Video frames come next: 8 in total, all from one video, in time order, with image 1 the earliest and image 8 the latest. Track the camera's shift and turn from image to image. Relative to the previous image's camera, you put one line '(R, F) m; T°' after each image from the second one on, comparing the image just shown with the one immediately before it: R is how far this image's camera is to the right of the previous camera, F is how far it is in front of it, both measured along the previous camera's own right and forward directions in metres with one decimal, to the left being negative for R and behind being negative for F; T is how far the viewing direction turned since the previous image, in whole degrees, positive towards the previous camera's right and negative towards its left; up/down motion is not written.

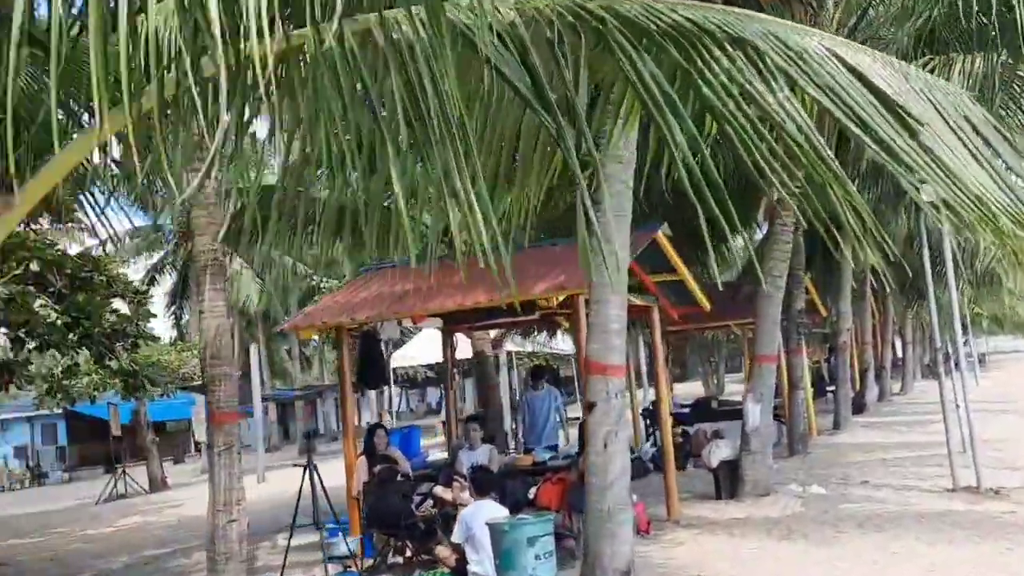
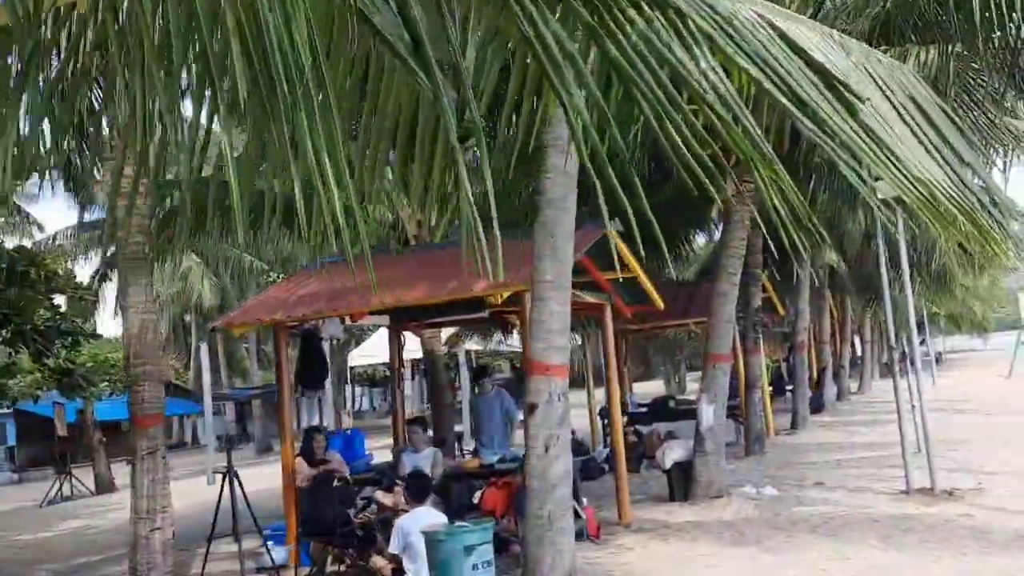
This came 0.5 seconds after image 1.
(+0.2, +0.3) m; +2°
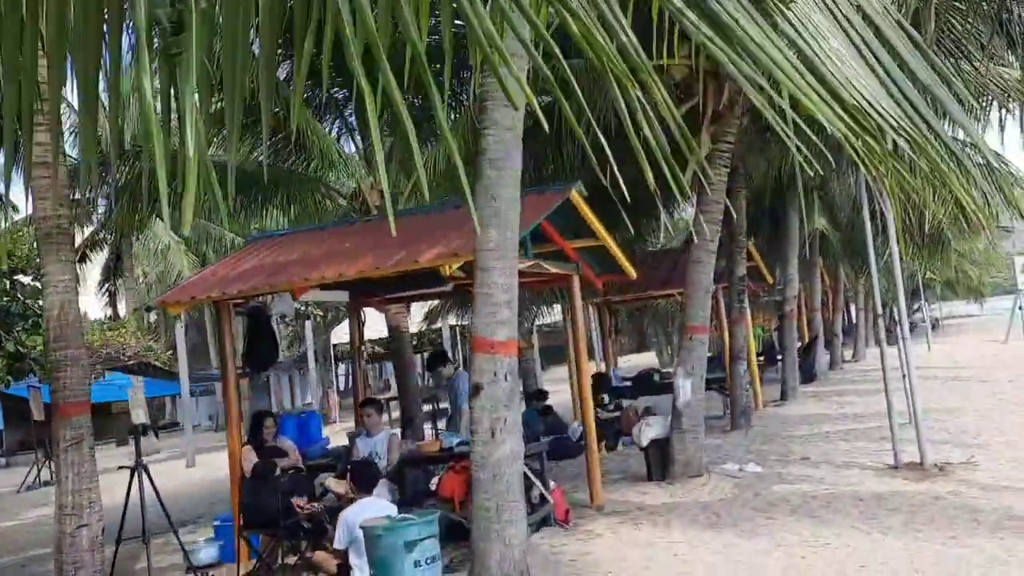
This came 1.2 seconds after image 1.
(+0.4, +0.6) m; 0°
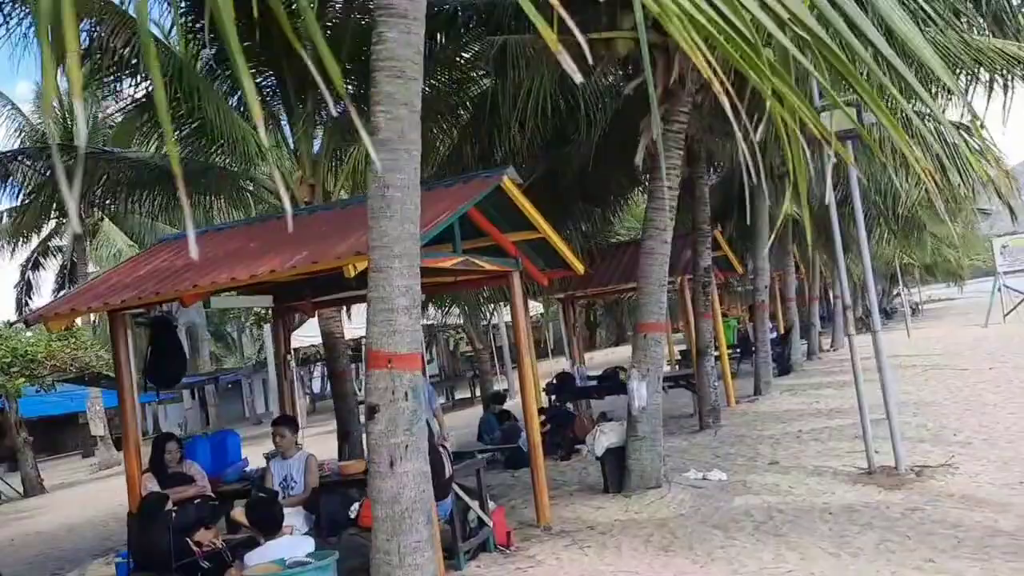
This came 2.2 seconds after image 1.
(+0.5, +0.8) m; +1°
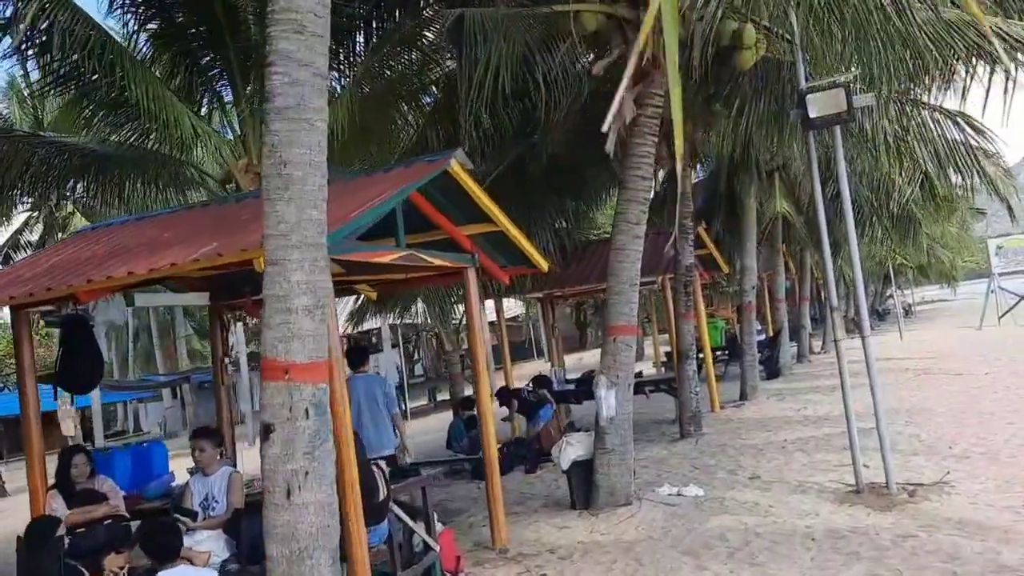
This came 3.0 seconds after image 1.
(+0.3, +0.7) m; 0°
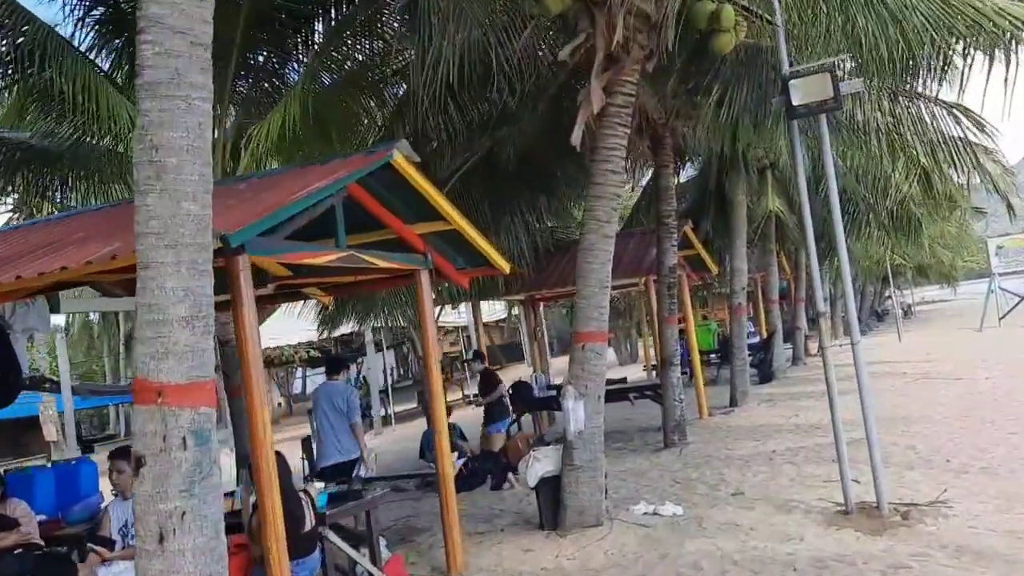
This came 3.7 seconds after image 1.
(+0.3, +0.6) m; 0°
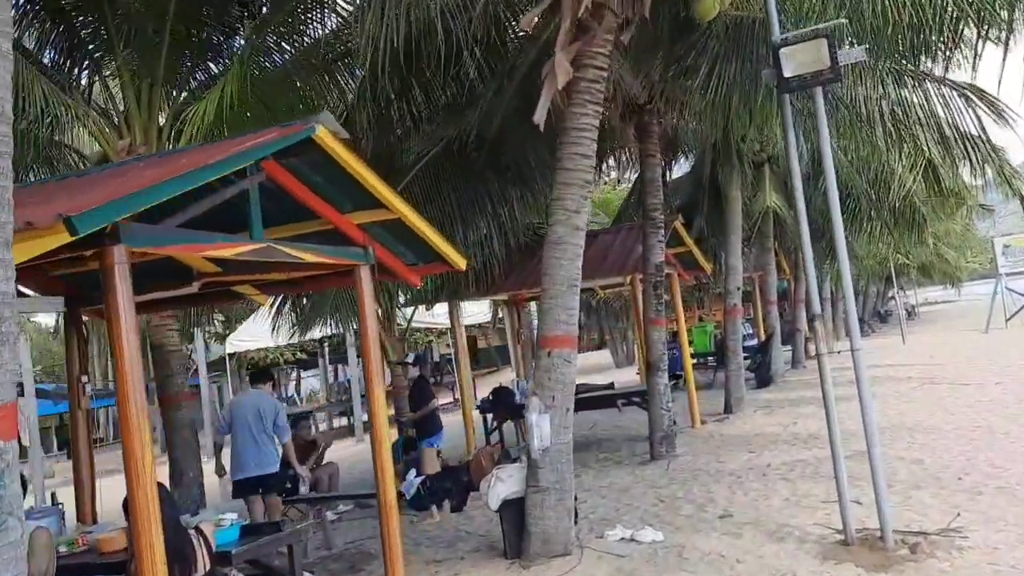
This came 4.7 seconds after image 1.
(+0.3, +0.8) m; 0°
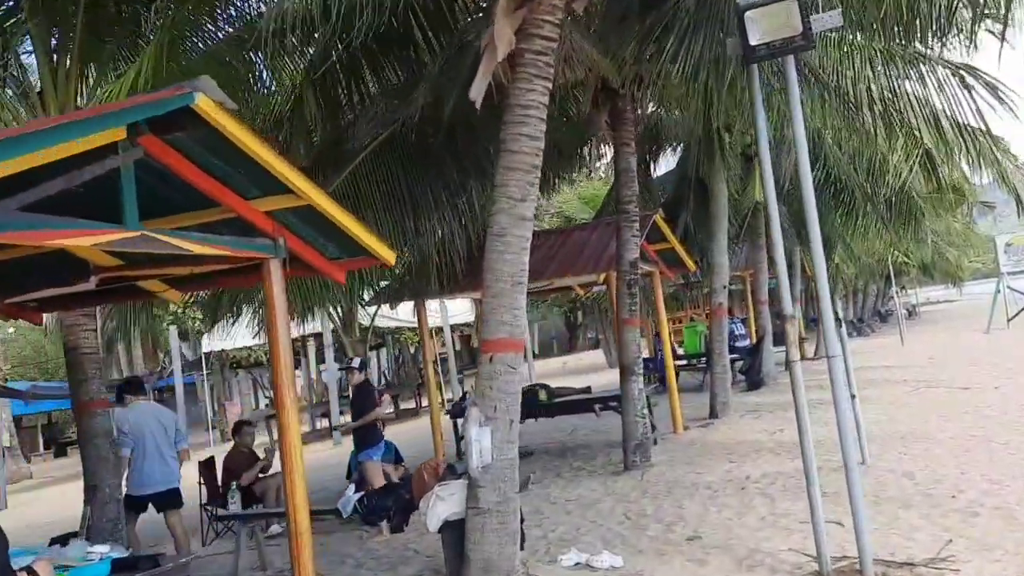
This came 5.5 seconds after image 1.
(+0.4, +0.7) m; 0°
